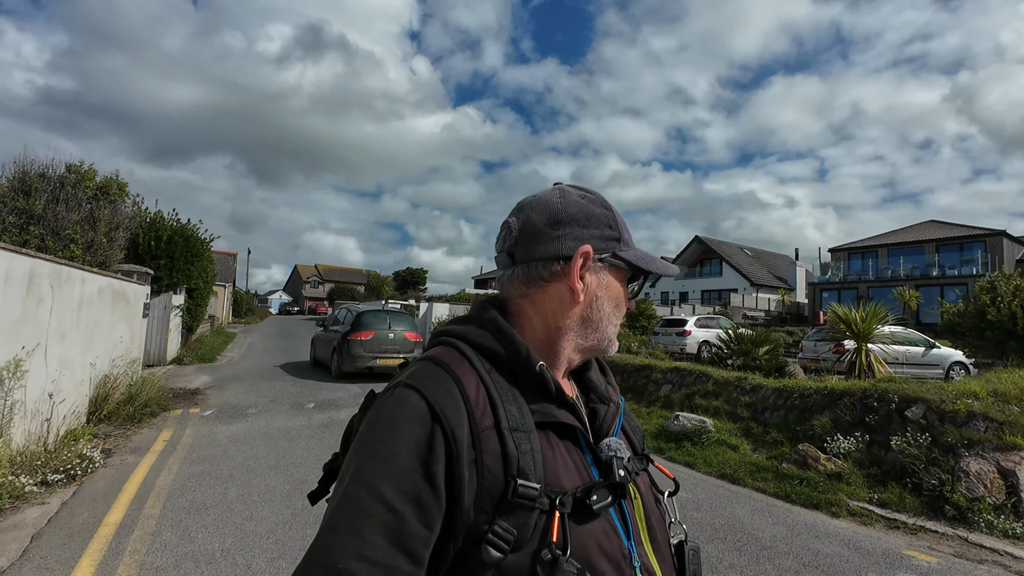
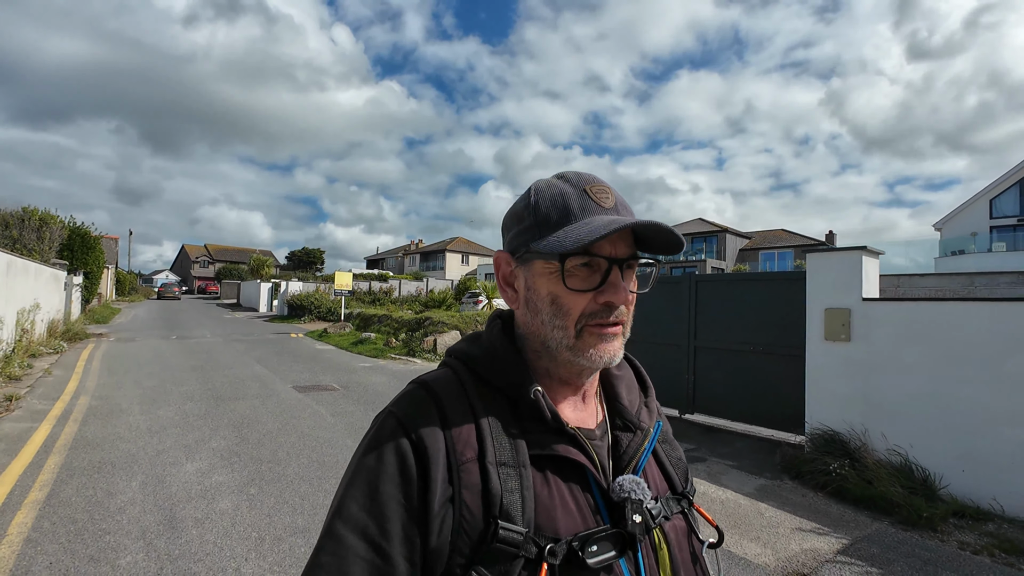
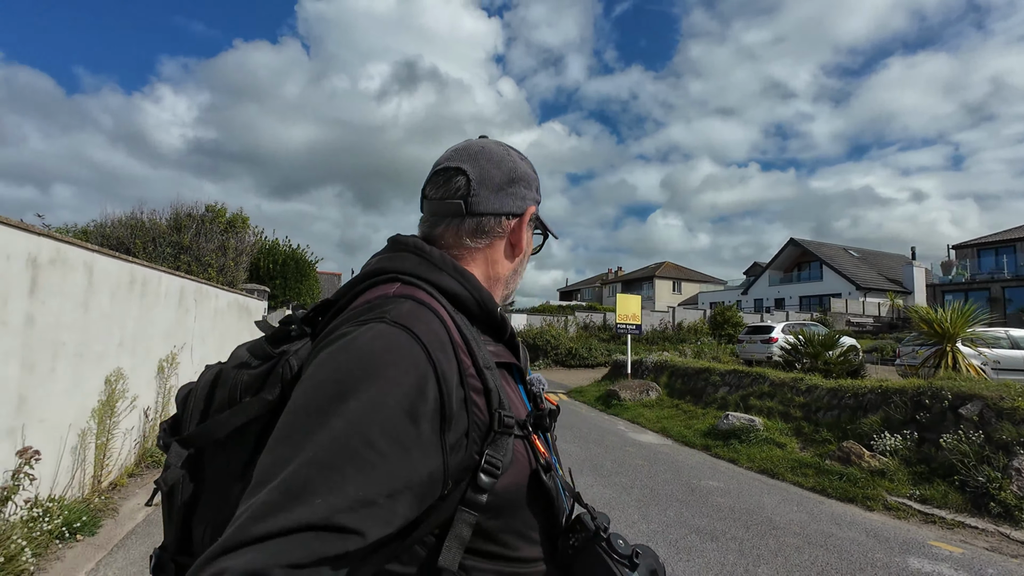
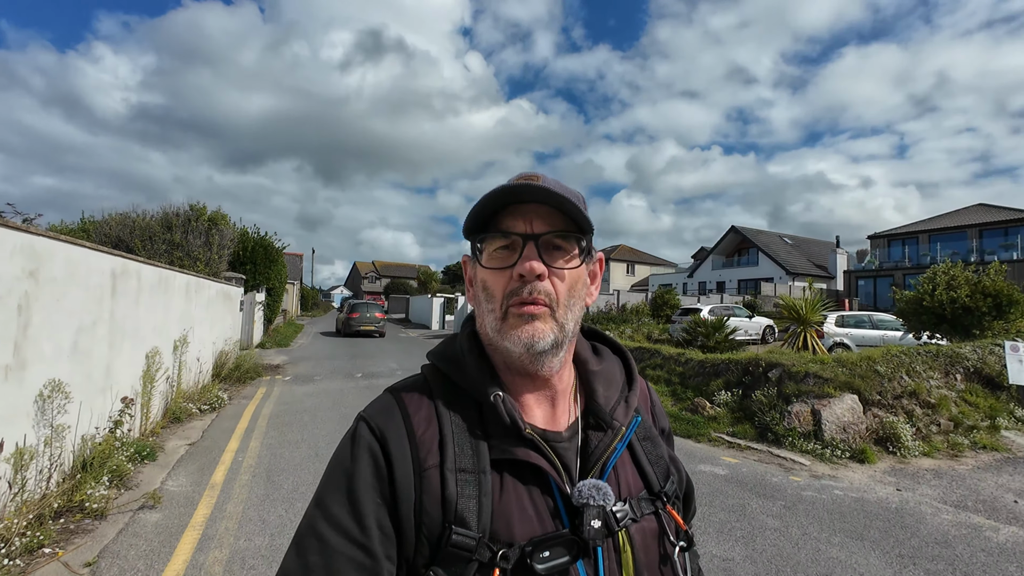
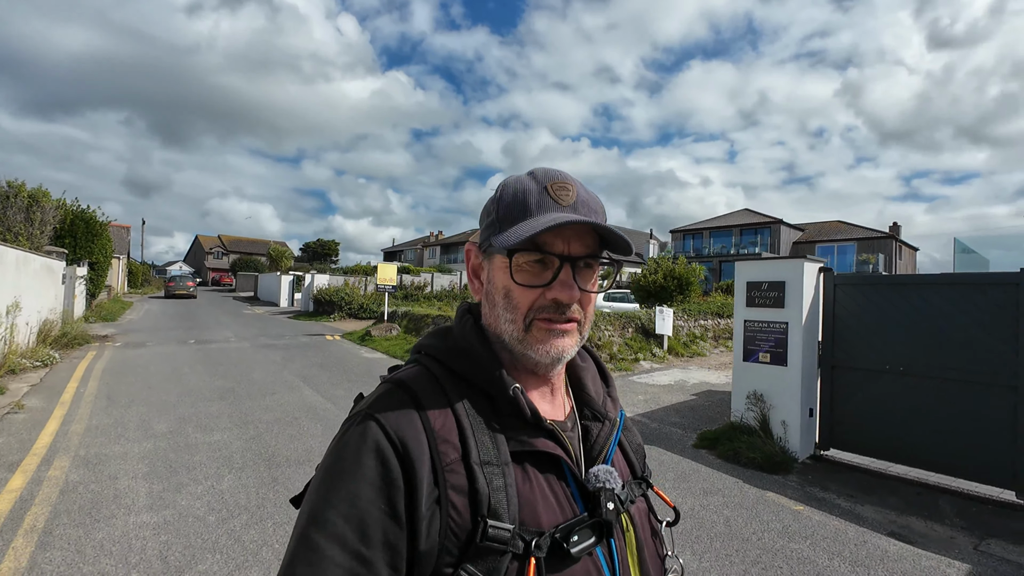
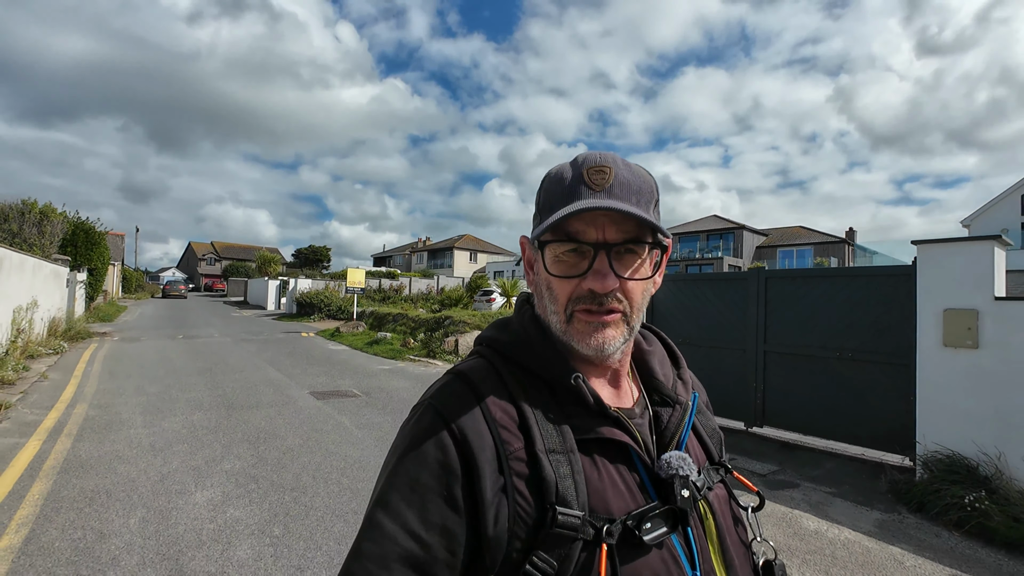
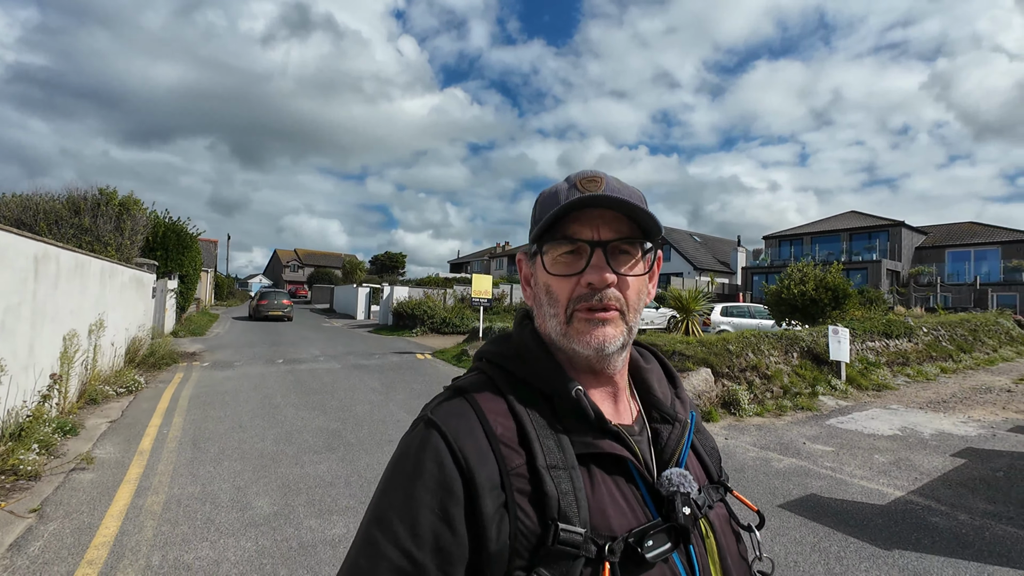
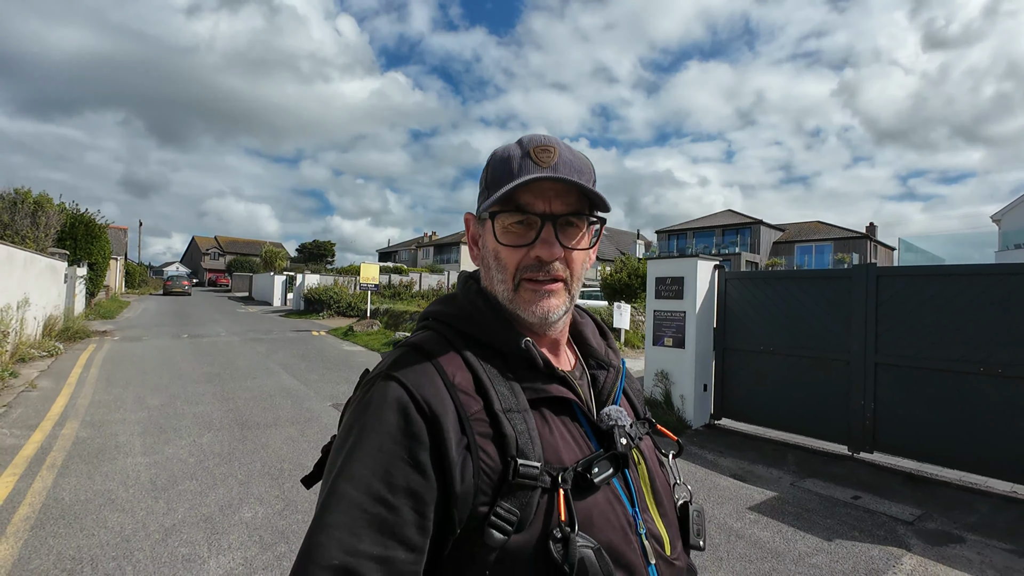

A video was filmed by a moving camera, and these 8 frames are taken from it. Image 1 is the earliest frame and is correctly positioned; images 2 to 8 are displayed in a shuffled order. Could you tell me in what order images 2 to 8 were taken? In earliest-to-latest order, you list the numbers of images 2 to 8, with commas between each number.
3, 4, 7, 5, 8, 6, 2
